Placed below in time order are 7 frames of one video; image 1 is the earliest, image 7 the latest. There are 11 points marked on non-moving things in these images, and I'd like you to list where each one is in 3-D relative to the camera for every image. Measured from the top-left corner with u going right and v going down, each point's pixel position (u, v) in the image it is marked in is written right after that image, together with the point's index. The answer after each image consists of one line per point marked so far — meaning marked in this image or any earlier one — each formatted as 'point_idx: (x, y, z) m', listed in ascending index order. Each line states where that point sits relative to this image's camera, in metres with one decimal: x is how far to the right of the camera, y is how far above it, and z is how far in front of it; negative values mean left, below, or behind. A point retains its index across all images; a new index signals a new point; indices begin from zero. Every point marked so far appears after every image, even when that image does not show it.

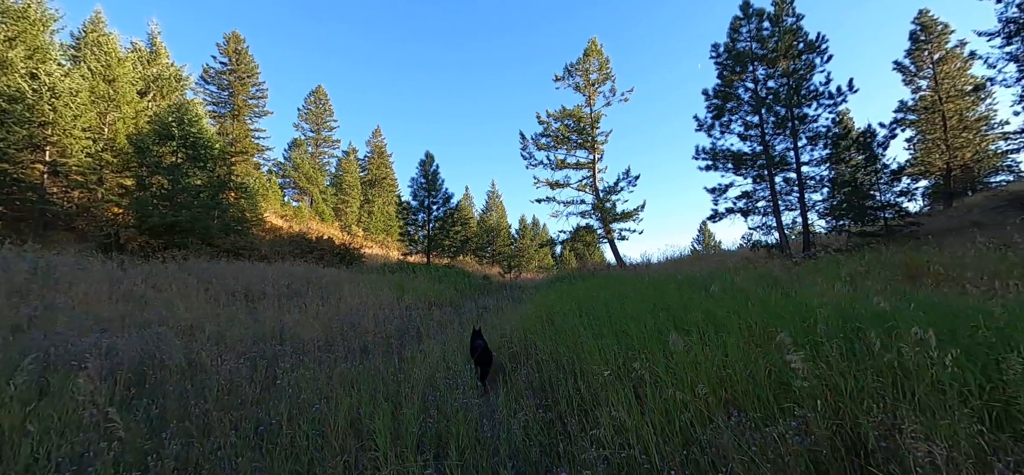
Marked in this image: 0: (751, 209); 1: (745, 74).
0: (+9.5, +1.1, +16.8) m
1: (+8.9, +6.3, +16.2) m
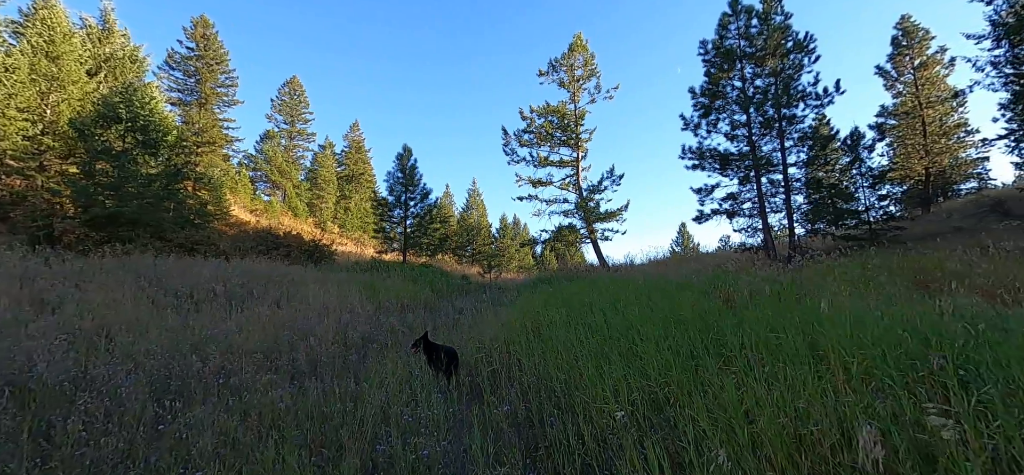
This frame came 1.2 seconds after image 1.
0: (+8.8, +1.0, +16.5) m
1: (+8.3, +6.2, +15.9) m
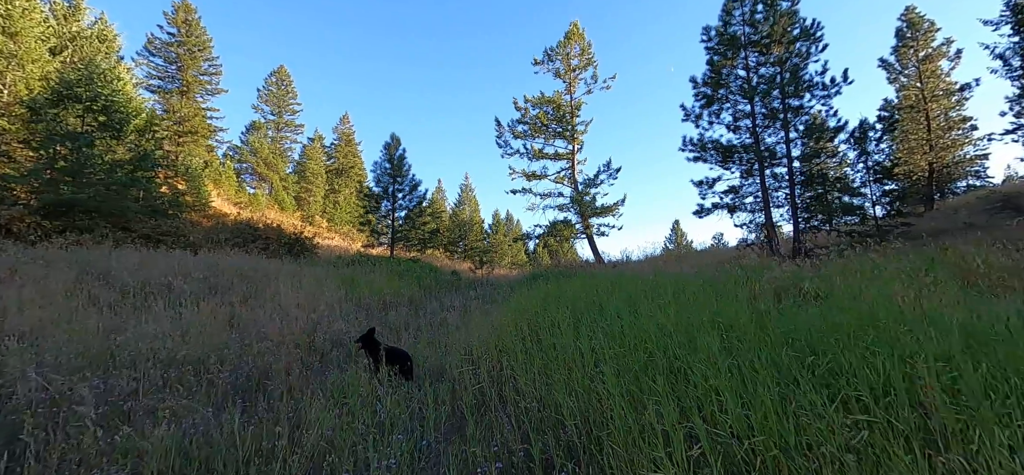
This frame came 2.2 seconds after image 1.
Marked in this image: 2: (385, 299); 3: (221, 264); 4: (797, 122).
0: (+8.5, +1.2, +15.9) m
1: (+8.1, +6.4, +15.3) m
2: (-2.6, -1.2, +8.5) m
3: (-6.2, -0.6, +9.1) m
4: (+9.8, +4.0, +14.6) m
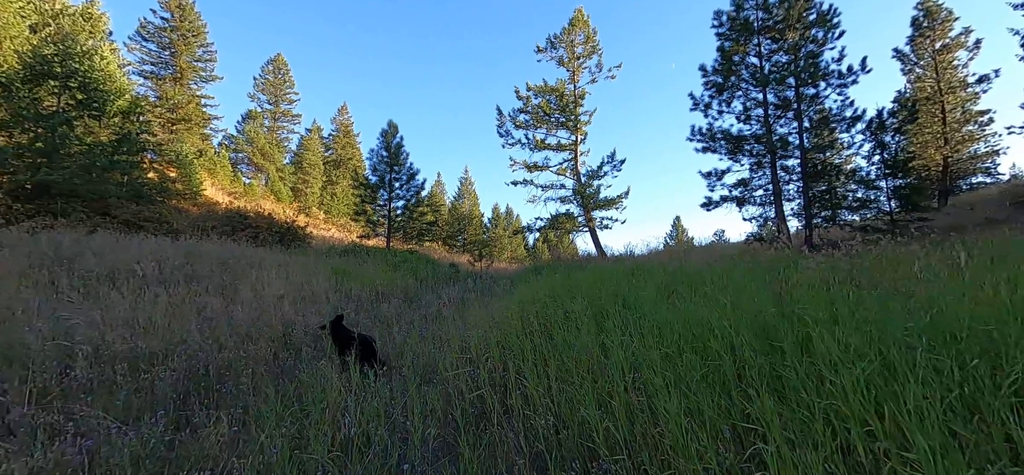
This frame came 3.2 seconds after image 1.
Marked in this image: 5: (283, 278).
0: (+8.5, +1.4, +15.4) m
1: (+8.2, +6.6, +14.6) m
2: (-2.6, -1.0, +8.0) m
3: (-6.2, -0.3, +8.6) m
4: (+9.9, +4.2, +14.0) m
5: (-4.1, -0.7, +7.6) m
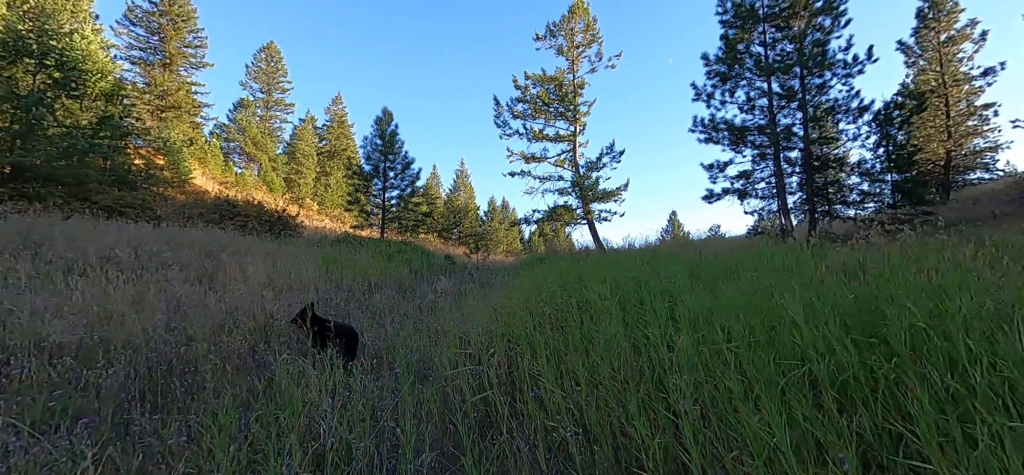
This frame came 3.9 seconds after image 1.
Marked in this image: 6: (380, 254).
0: (+8.4, +1.7, +15.1) m
1: (+8.1, +6.8, +14.3) m
2: (-2.6, -0.8, +7.6) m
3: (-6.2, 0.0, +8.1) m
4: (+9.8, +4.4, +13.7) m
5: (-4.1, -0.5, +7.2) m
6: (-3.6, -0.5, +11.6) m
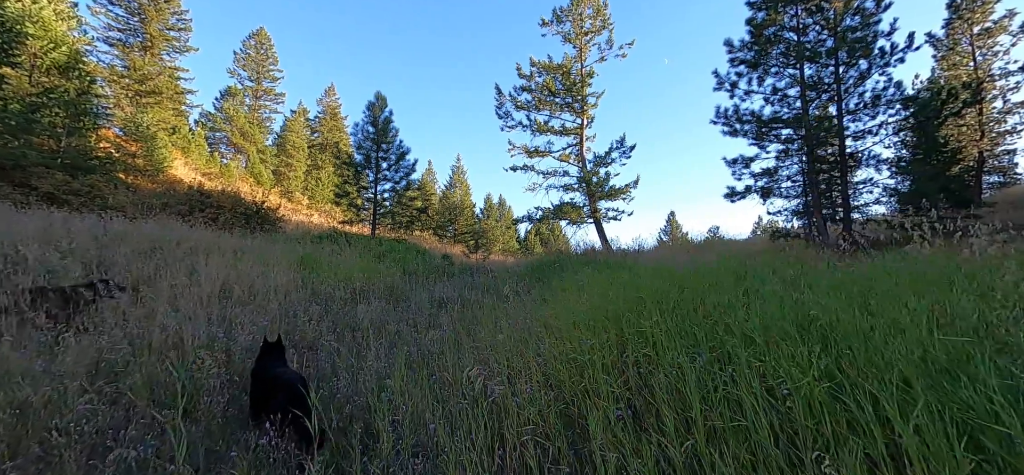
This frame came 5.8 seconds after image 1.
0: (+8.6, +1.6, +13.9) m
1: (+8.4, +6.7, +13.1) m
2: (-2.3, -0.7, +6.3) m
3: (-6.0, +0.1, +6.7) m
4: (+10.1, +4.3, +12.5) m
5: (-3.8, -0.4, +5.8) m
6: (-3.4, -0.4, +10.2) m
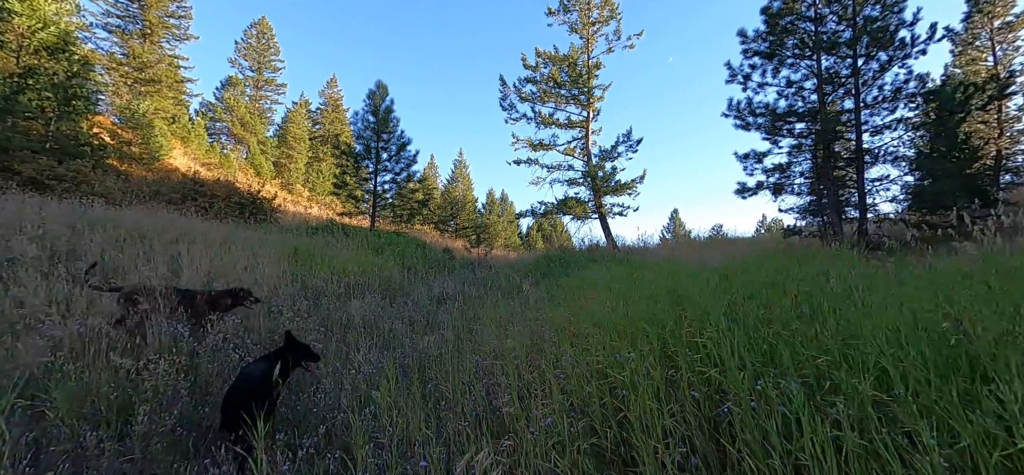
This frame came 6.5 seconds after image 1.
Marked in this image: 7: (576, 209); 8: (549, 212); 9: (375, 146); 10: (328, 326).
0: (+8.7, +1.6, +13.4) m
1: (+8.6, +6.8, +12.6) m
2: (-2.3, -0.6, +5.9) m
3: (-5.9, +0.3, +6.4) m
4: (+10.2, +4.3, +12.0) m
5: (-3.8, -0.3, +5.4) m
6: (-3.3, -0.2, +9.9) m
7: (+2.7, +1.3, +18.6) m
8: (+1.7, +1.2, +18.9) m
9: (-6.1, +4.0, +19.1) m
10: (-1.6, -0.8, +3.8) m
